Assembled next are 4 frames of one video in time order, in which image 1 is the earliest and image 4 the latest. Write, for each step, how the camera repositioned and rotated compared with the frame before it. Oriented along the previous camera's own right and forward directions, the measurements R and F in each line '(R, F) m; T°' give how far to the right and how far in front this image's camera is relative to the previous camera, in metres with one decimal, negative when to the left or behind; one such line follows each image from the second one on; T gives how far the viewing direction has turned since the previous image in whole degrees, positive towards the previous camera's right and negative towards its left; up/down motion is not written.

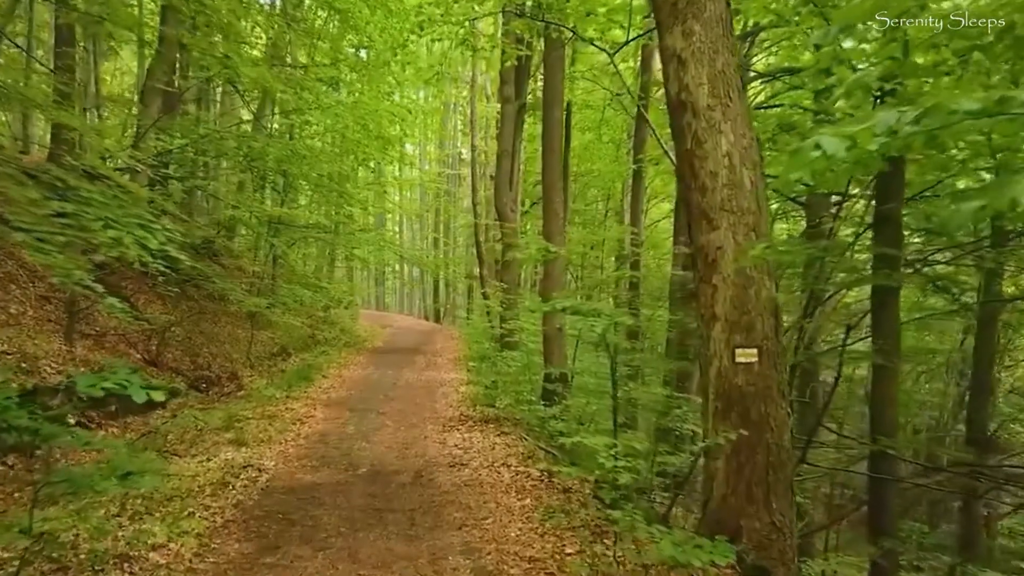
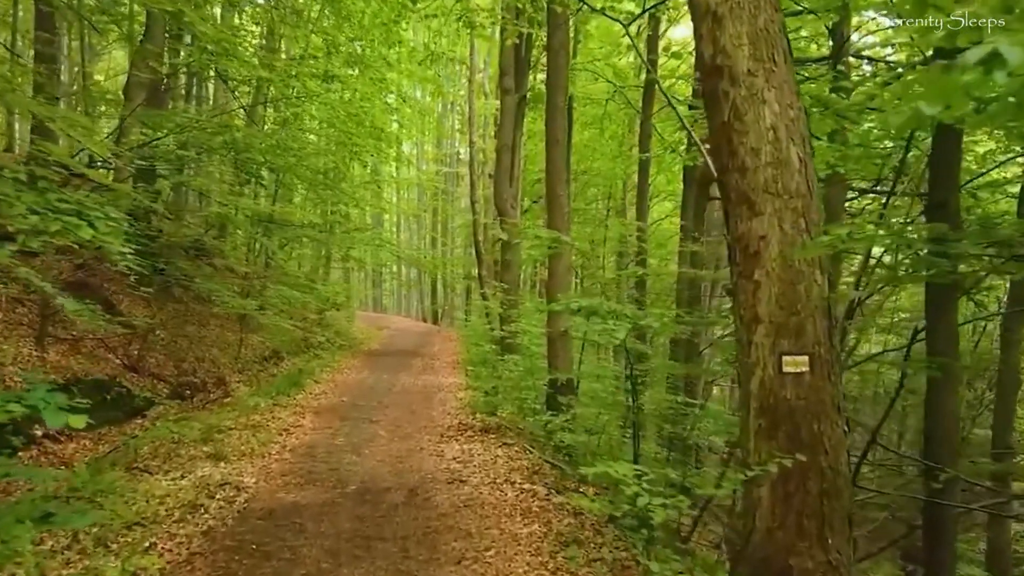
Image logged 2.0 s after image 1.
(-0.1, +0.8) m; 0°
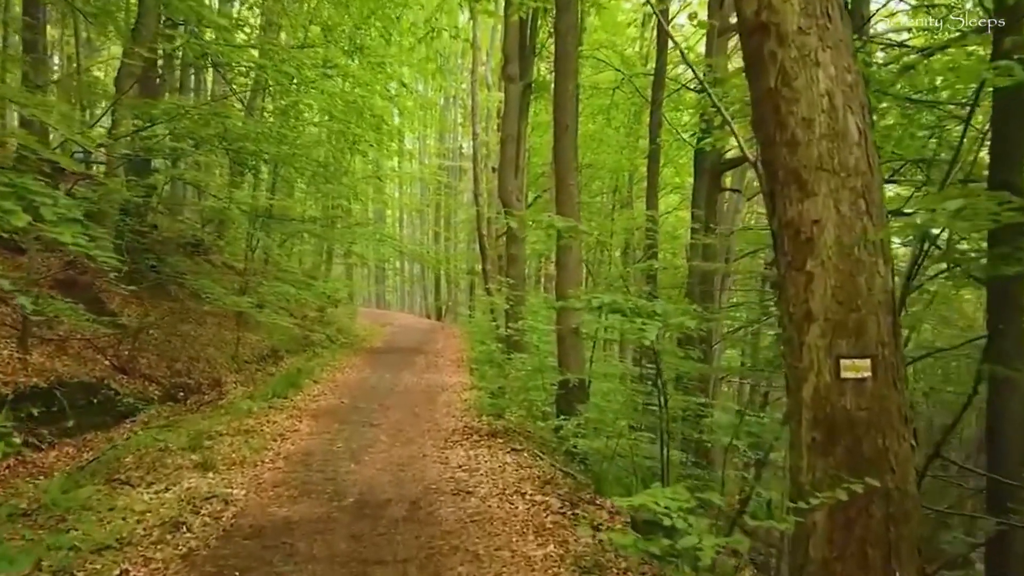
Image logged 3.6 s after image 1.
(-0.1, +0.6) m; 0°
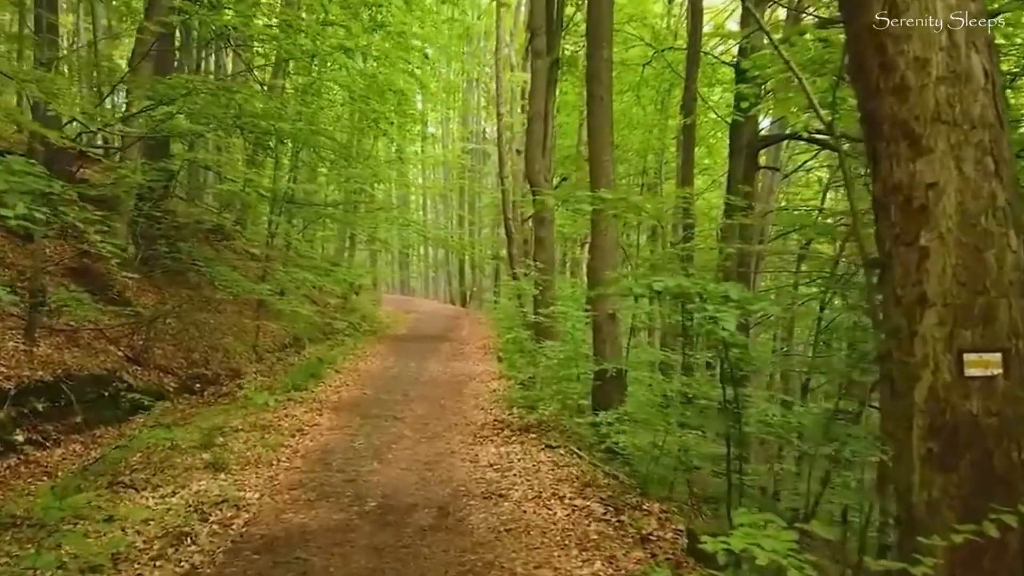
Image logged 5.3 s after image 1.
(-0.1, +0.7) m; -2°
